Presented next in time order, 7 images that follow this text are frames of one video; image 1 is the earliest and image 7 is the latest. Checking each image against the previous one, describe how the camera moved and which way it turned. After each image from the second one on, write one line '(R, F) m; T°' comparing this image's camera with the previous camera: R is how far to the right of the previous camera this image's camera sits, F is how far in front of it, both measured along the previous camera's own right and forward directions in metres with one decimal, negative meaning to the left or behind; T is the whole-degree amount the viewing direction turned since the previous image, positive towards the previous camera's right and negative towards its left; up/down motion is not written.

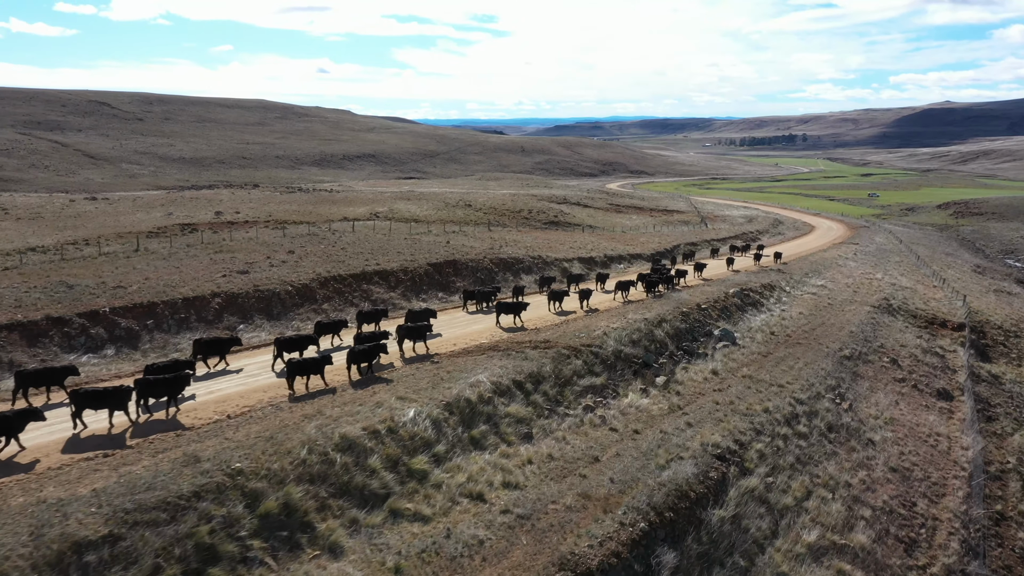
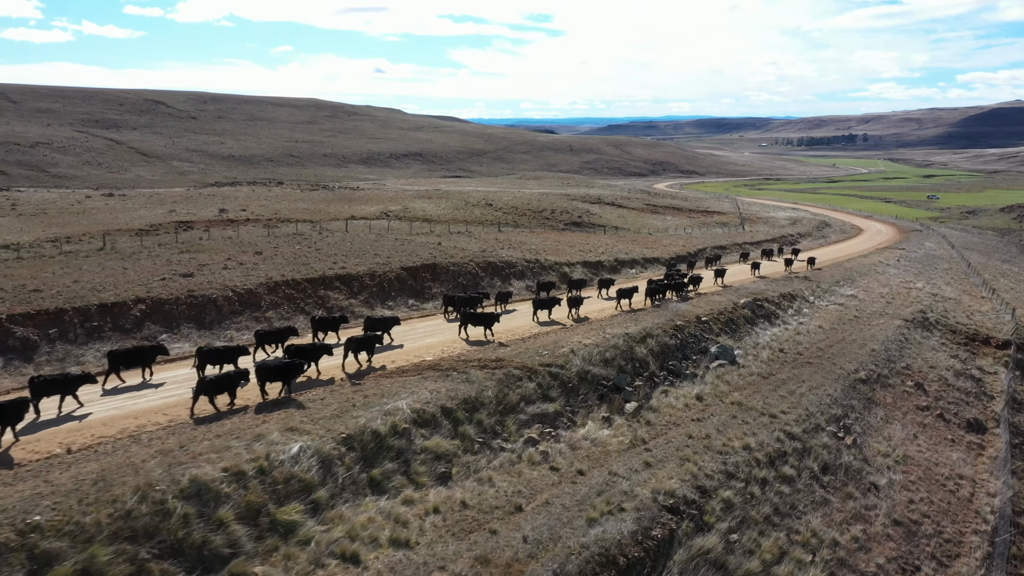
(+2.7, +3.0) m; -4°
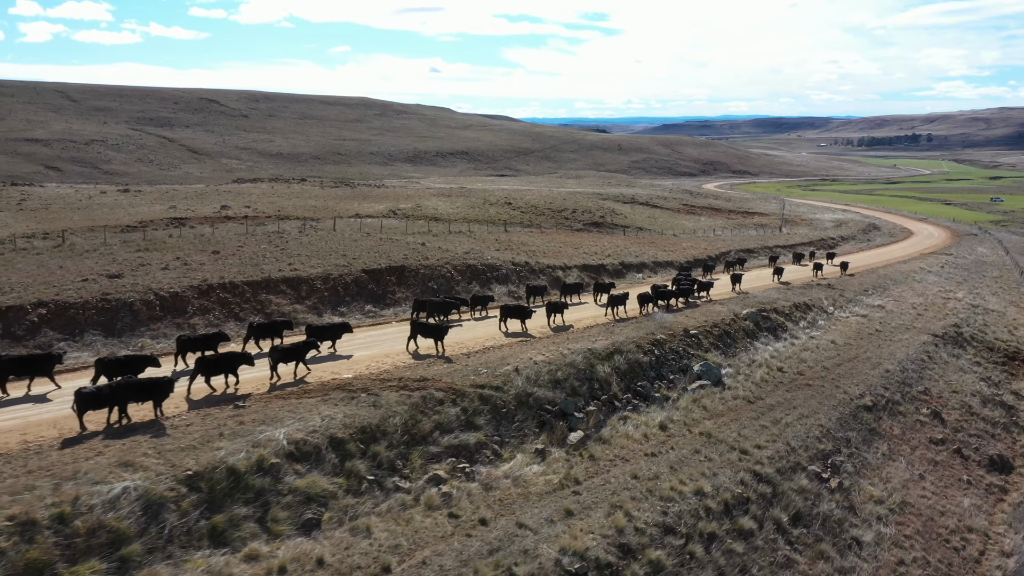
(+2.9, +2.8) m; -4°
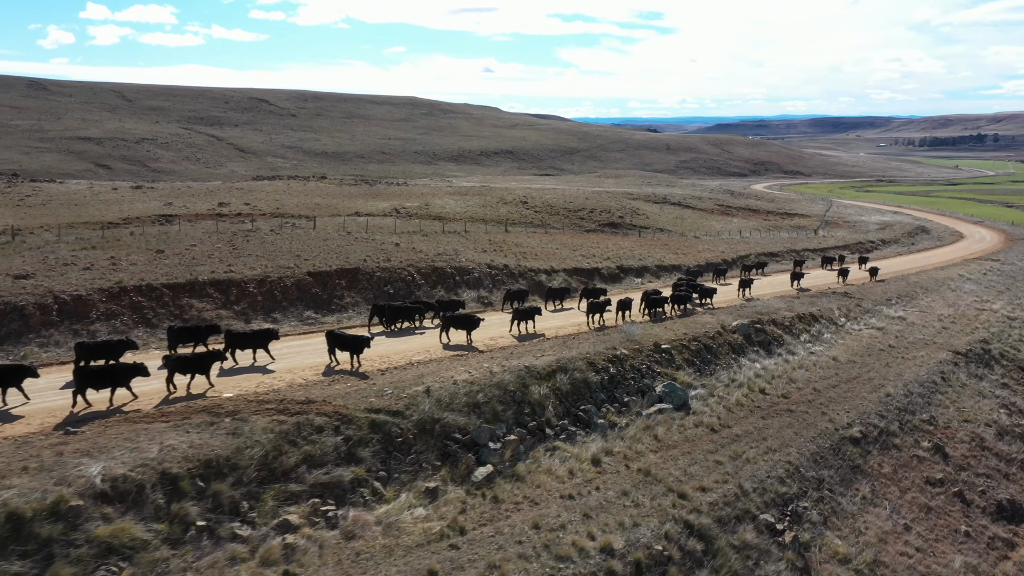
(+3.0, +2.7) m; -4°
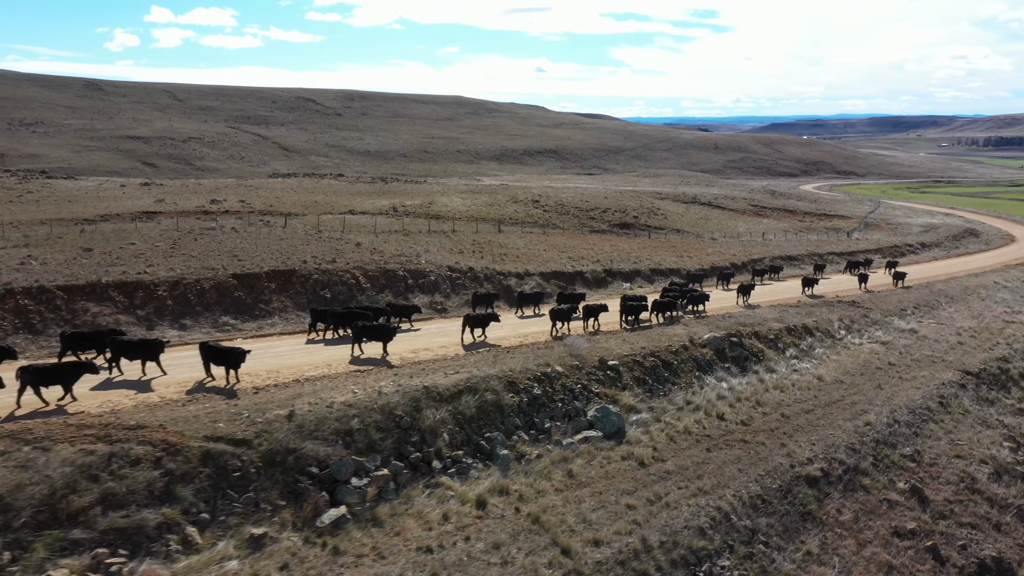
(+3.2, +2.6) m; -4°
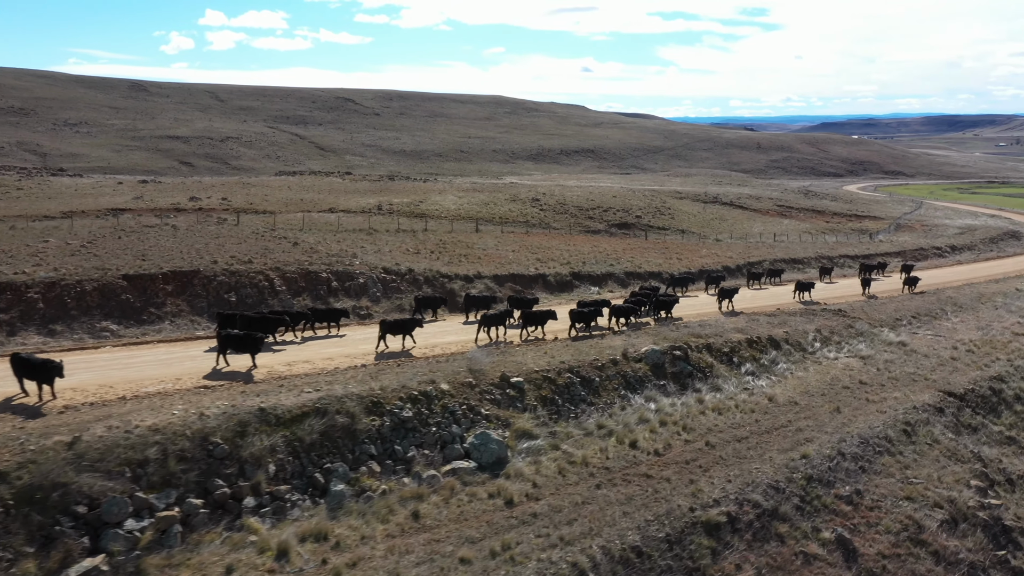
(+3.6, +2.5) m; -3°
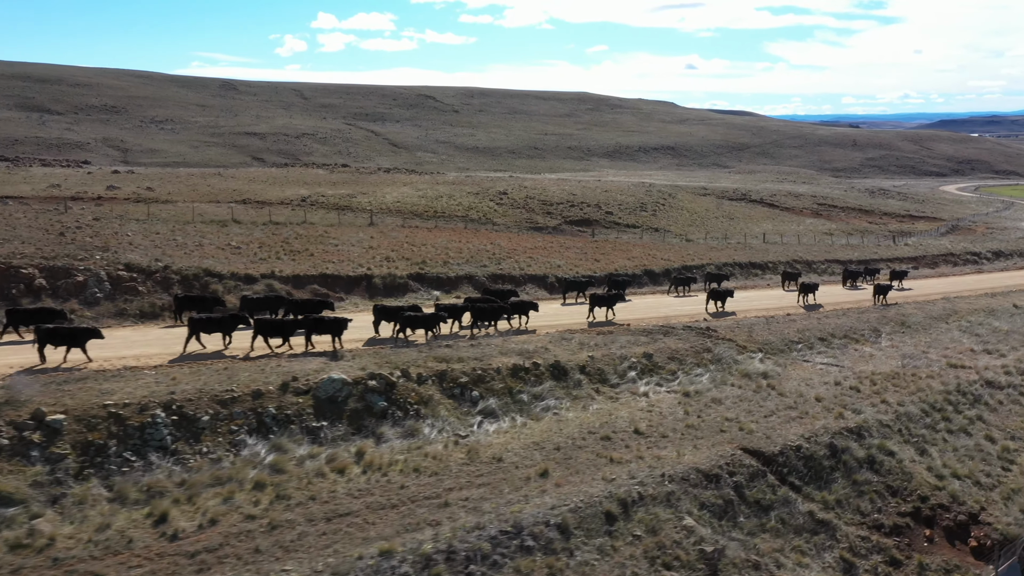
(+9.6, +5.9) m; -7°
